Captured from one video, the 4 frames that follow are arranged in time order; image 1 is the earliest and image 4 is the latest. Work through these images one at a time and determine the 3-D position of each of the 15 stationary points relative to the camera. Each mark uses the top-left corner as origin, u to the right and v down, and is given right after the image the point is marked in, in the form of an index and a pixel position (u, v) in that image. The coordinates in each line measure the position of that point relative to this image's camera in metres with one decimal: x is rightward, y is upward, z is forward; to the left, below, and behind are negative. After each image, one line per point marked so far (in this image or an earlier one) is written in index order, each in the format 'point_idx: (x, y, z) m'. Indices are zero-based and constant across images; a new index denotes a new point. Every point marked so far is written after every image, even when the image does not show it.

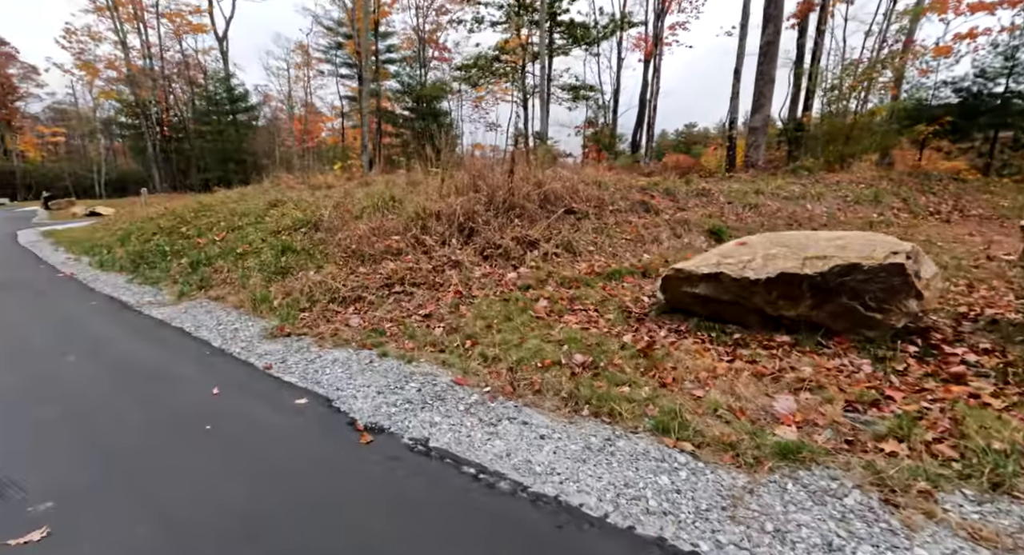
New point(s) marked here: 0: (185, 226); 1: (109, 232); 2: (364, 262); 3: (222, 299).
0: (-6.9, +1.1, +10.3) m
1: (-11.1, +1.3, +13.6) m
2: (-1.5, +0.2, +5.0) m
3: (-3.2, -0.3, +5.4) m
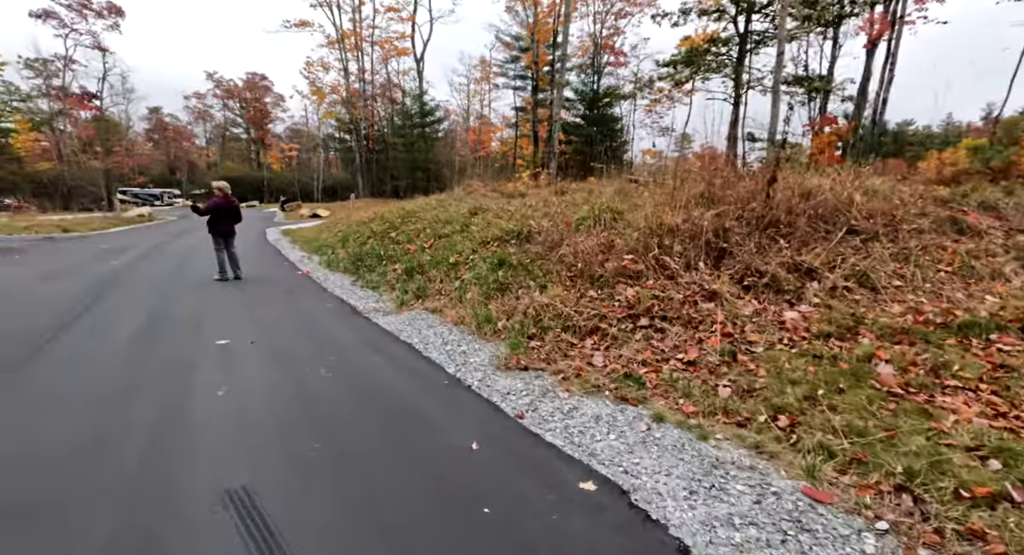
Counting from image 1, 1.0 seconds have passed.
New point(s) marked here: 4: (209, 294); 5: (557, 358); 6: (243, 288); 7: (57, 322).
0: (-2.7, +1.0, +11.1) m
1: (-5.7, +1.4, +15.5) m
2: (+0.8, -0.1, +4.4) m
3: (-0.8, -0.4, +5.3) m
4: (-5.2, -0.3, +8.5) m
5: (+0.3, -0.6, +3.6) m
6: (-4.9, -0.2, +9.1) m
7: (-5.9, -0.6, +6.5) m
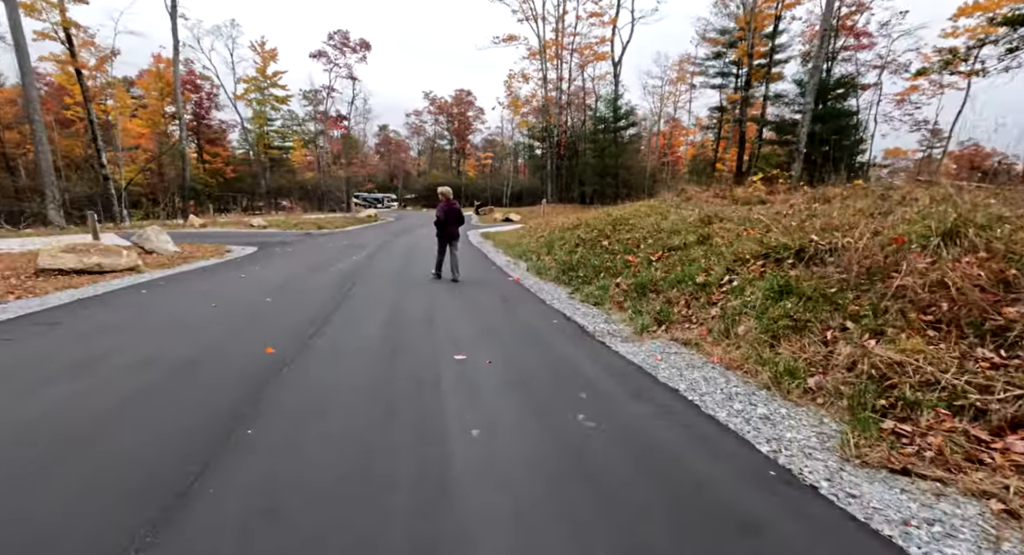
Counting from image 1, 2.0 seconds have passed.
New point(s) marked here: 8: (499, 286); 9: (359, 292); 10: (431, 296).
0: (+2.0, +0.8, +10.3) m
1: (+0.7, +1.3, +15.5) m
2: (+2.8, -0.4, +2.9) m
3: (+1.6, -0.6, +4.2) m
4: (-1.4, -0.3, +8.8) m
5: (+2.0, -0.8, +2.2) m
6: (-0.9, -0.2, +9.2) m
7: (-2.8, -0.5, +7.1) m
8: (-0.3, -0.2, +9.2) m
9: (-2.9, -0.3, +9.1) m
10: (-1.4, -0.3, +8.3) m
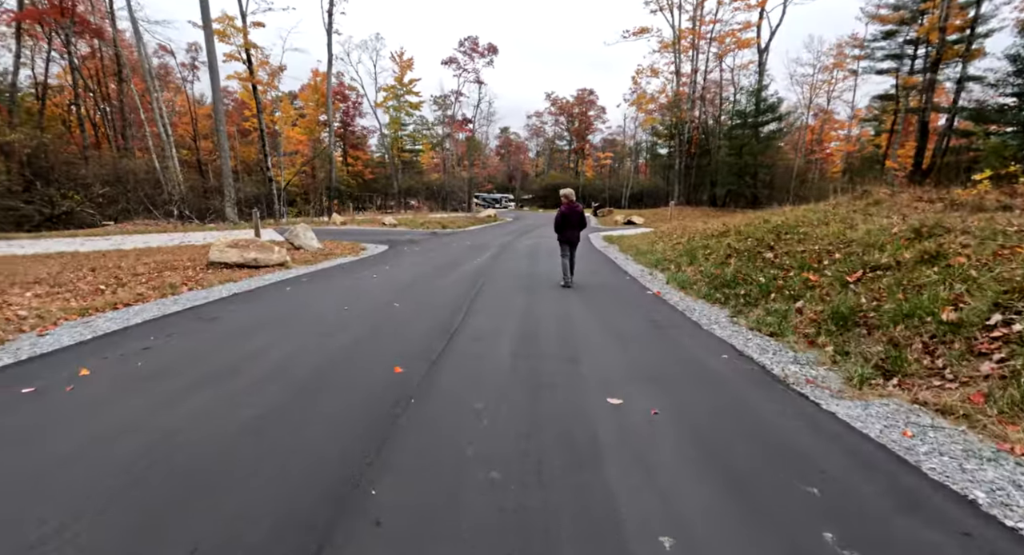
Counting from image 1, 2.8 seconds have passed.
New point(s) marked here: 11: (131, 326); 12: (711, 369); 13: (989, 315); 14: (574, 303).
0: (+4.6, +0.5, +8.7) m
1: (+4.5, +1.0, +14.0) m
2: (+3.6, -0.7, +1.3) m
3: (+2.8, -0.9, +2.9) m
4: (+0.9, -0.5, +8.0) m
5: (+2.7, -1.1, +0.8) m
6: (+1.5, -0.4, +8.3) m
7: (-0.8, -0.6, +6.6) m
8: (+2.1, -0.4, +8.1) m
9: (-0.5, -0.4, +8.7) m
10: (+0.8, -0.5, +7.5) m
11: (-5.0, -0.6, +6.4) m
12: (+1.8, -0.8, +4.4) m
13: (+3.8, -0.3, +3.8) m
14: (+1.1, -0.4, +8.2) m
